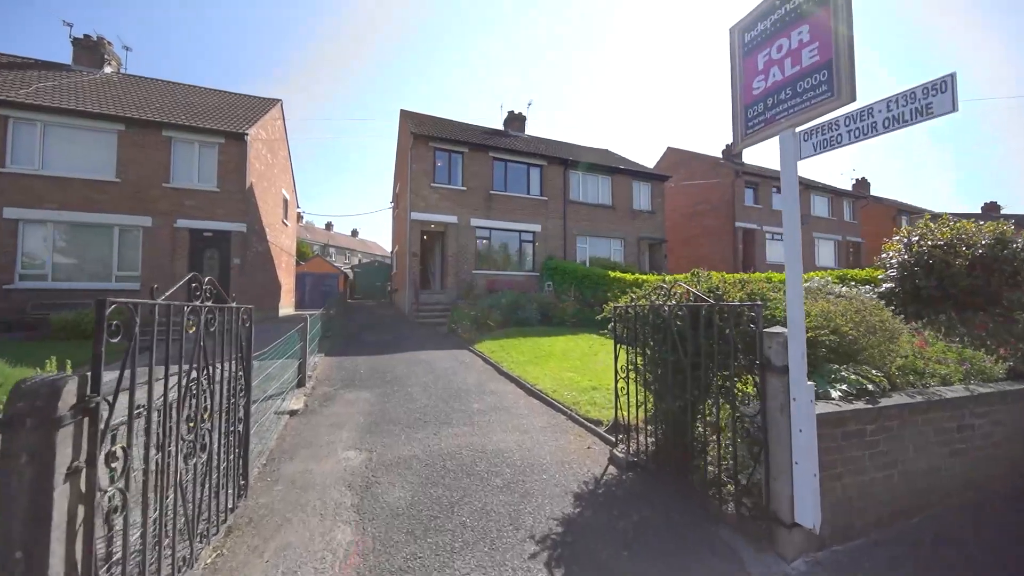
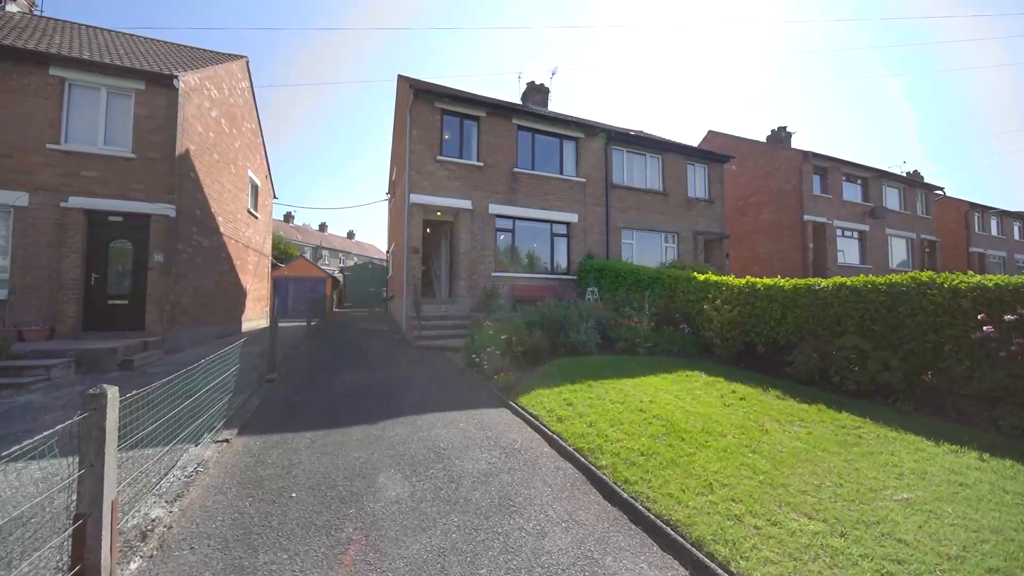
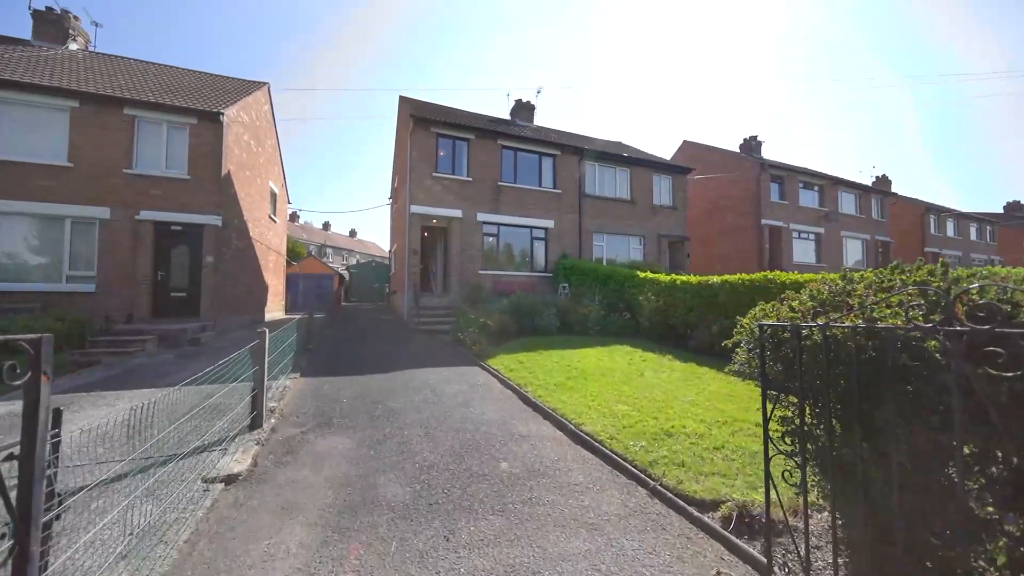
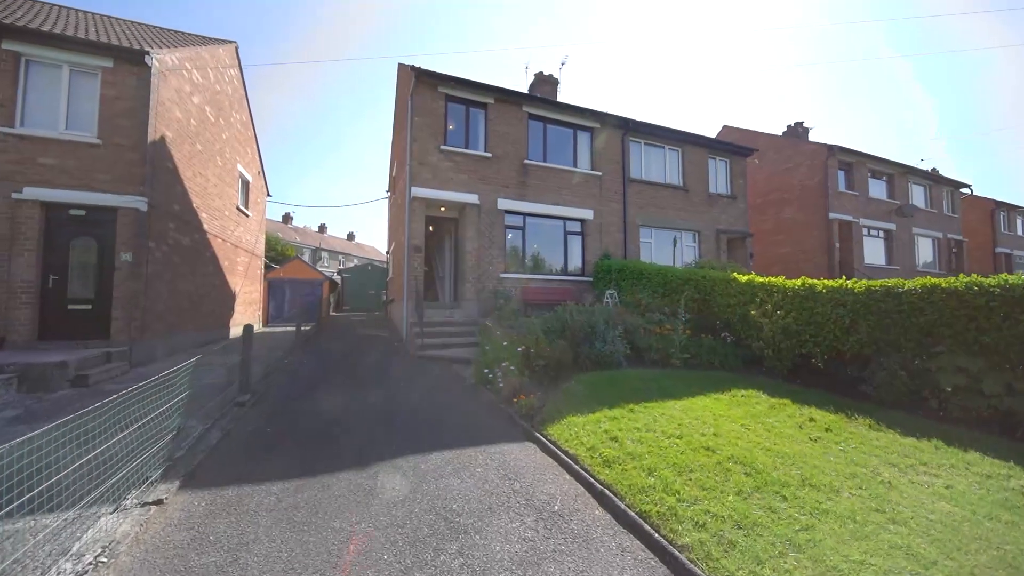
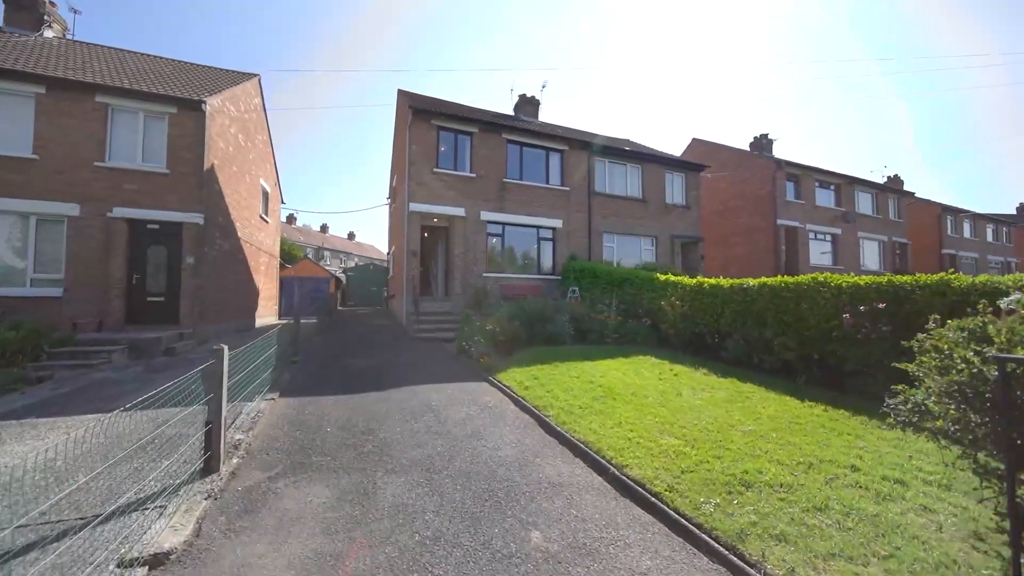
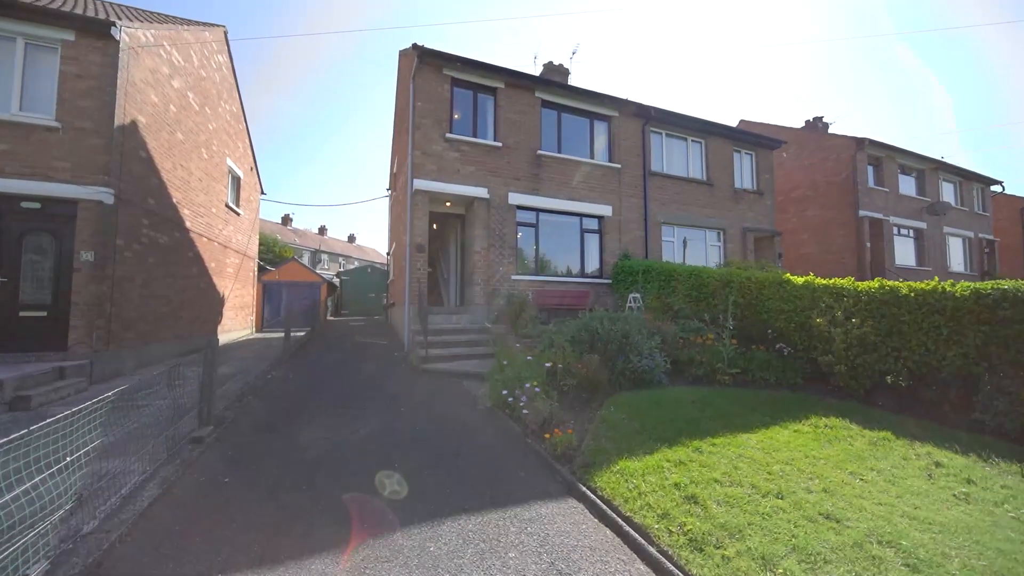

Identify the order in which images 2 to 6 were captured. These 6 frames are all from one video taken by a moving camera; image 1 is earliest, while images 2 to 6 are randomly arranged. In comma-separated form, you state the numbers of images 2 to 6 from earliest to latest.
3, 5, 2, 4, 6
